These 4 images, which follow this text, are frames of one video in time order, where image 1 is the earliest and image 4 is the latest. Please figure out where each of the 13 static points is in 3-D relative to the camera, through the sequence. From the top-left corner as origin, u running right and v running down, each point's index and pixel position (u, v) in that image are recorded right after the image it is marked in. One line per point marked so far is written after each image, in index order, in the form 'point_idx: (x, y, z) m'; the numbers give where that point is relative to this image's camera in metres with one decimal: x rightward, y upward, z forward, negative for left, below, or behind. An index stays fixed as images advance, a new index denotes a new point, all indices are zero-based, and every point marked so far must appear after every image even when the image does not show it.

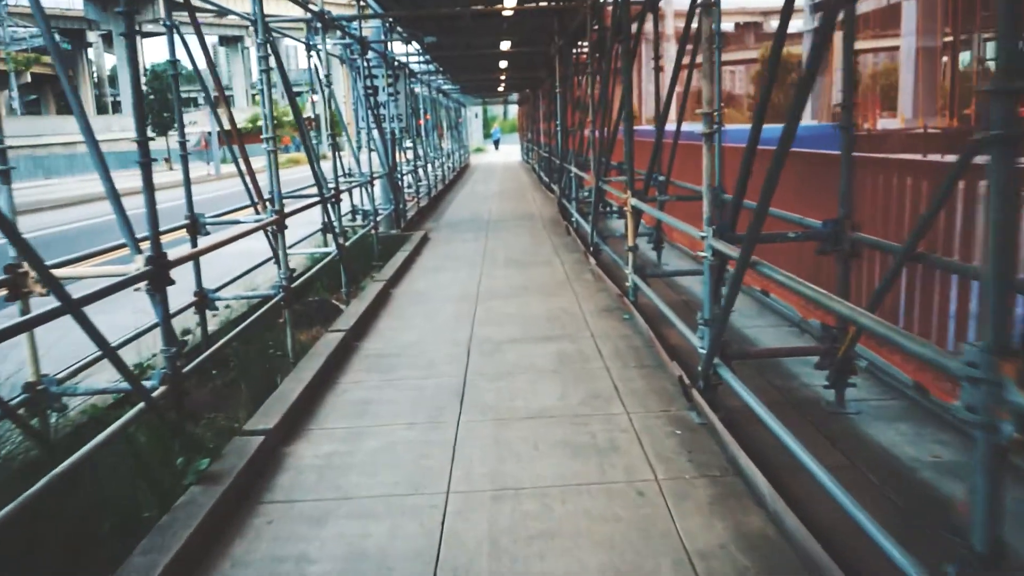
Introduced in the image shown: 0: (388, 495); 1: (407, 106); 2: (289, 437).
0: (-0.6, -0.9, +3.8) m
1: (-2.2, +3.8, +17.6) m
2: (-1.2, -0.8, +4.5) m
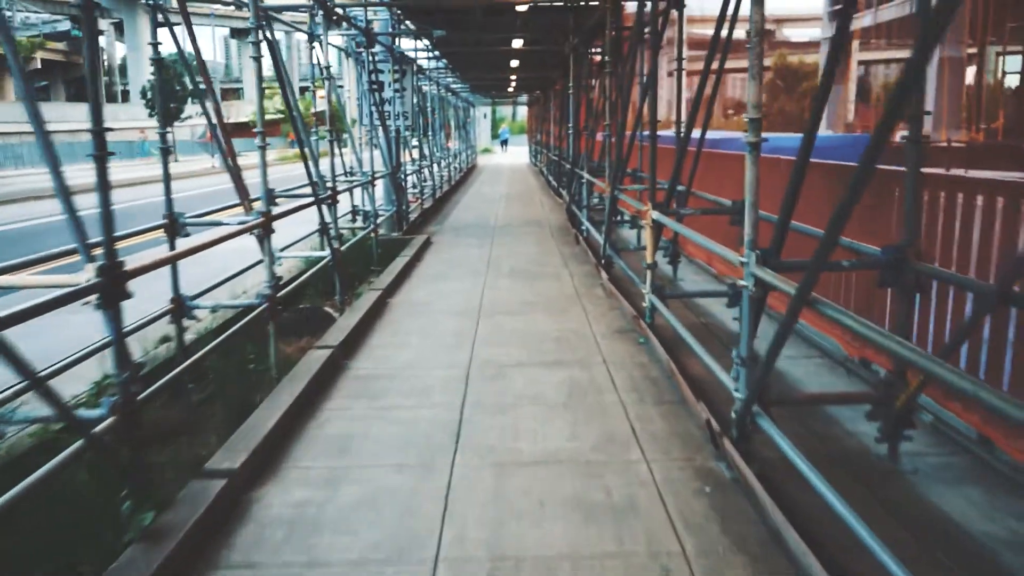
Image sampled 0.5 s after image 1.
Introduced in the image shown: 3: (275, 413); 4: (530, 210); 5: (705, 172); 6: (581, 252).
0: (-0.6, -1.0, +3.2) m
1: (-2.0, +3.7, +17.0) m
2: (-1.2, -0.9, +3.9) m
3: (-1.3, -0.7, +4.5) m
4: (+0.3, +1.5, +16.4) m
5: (+2.3, +1.4, +10.0) m
6: (+0.9, +0.5, +10.8) m
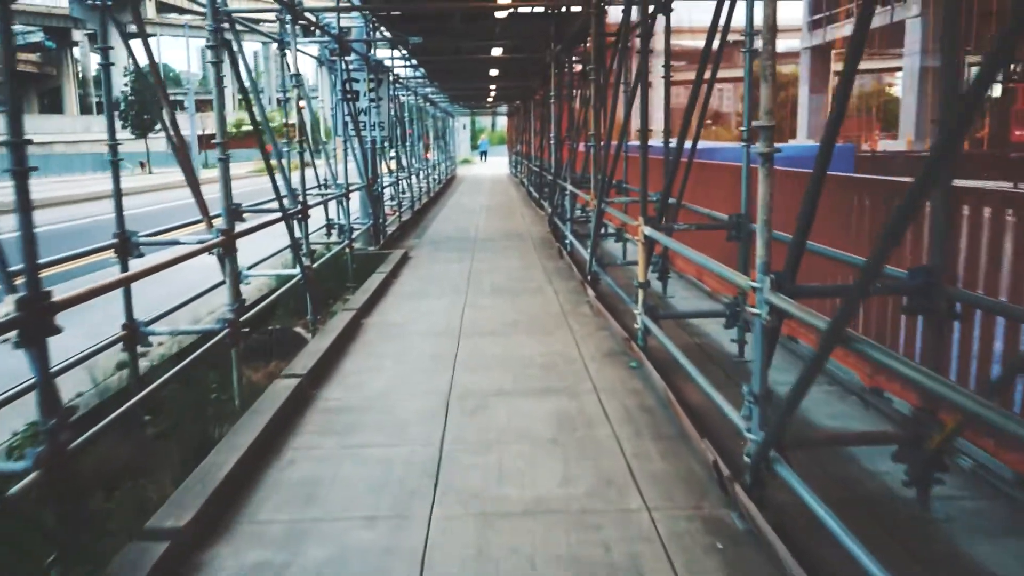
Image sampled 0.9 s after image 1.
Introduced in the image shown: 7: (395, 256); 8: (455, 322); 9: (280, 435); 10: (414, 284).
0: (-0.6, -1.1, +2.7) m
1: (-2.4, +3.4, +16.6) m
2: (-1.2, -1.0, +3.5) m
3: (-1.3, -0.8, +4.0) m
4: (0.0, +1.3, +16.0) m
5: (+2.0, +1.2, +9.6) m
6: (+0.7, +0.3, +10.4) m
7: (-1.6, +0.4, +11.3) m
8: (-0.5, -0.3, +7.4) m
9: (-1.3, -0.8, +4.7) m
10: (-1.1, 0.0, +9.6) m
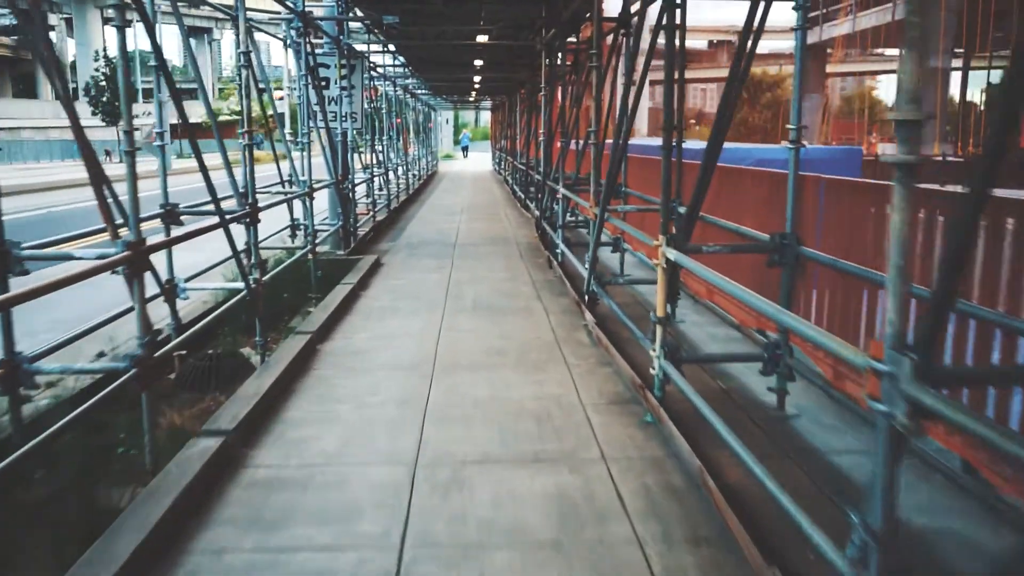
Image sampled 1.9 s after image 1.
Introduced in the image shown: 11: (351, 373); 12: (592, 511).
0: (-0.6, -1.3, +1.5) m
1: (-2.6, +3.3, +15.3) m
2: (-1.3, -1.2, +2.3) m
3: (-1.4, -1.0, +2.8) m
4: (-0.3, +1.1, +14.8) m
5: (+1.9, +1.0, +8.5) m
6: (+0.5, +0.1, +9.2) m
7: (-1.8, +0.3, +10.1) m
8: (-0.6, -0.5, +6.2) m
9: (-1.3, -1.0, +3.5) m
10: (-1.3, -0.1, +8.4) m
11: (-1.1, -0.6, +5.7) m
12: (+0.3, -0.9, +3.6) m
